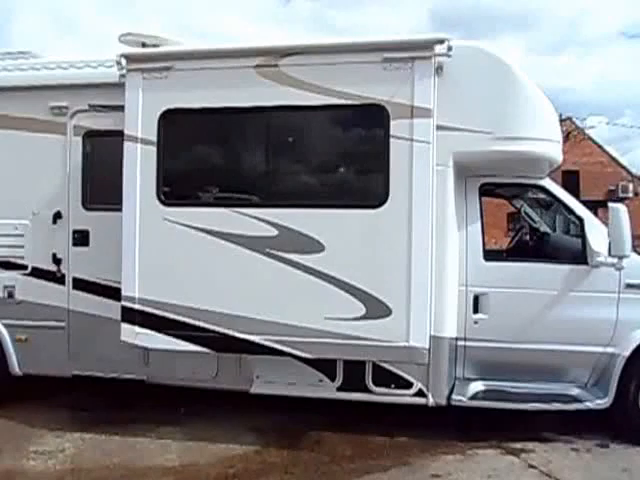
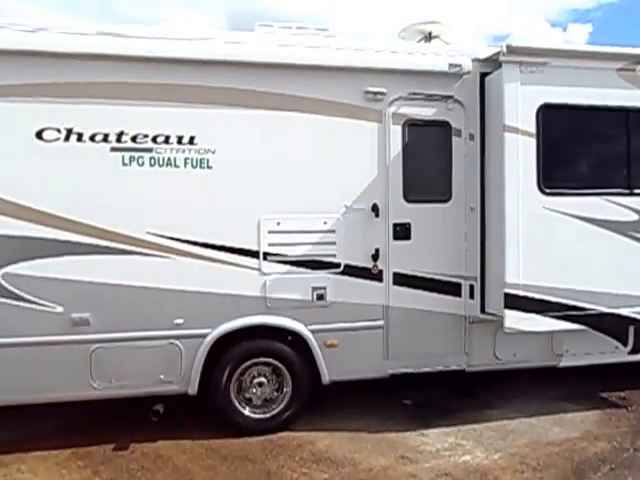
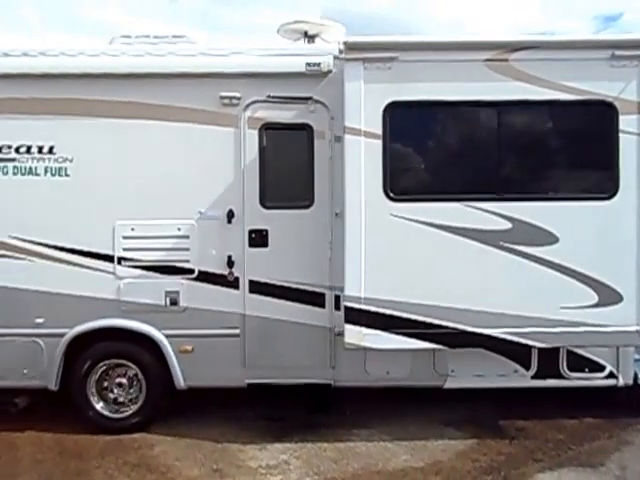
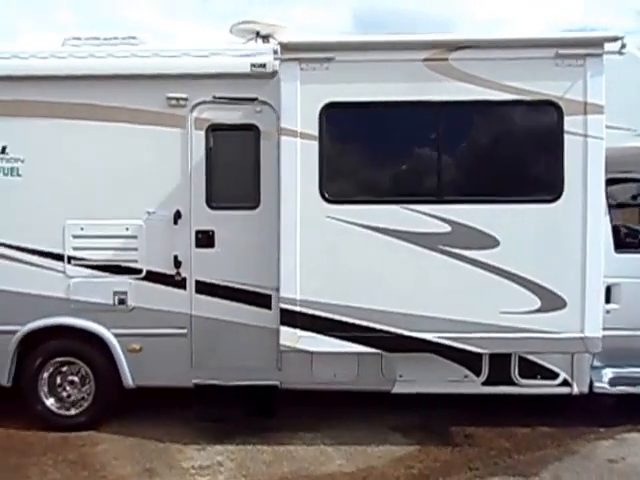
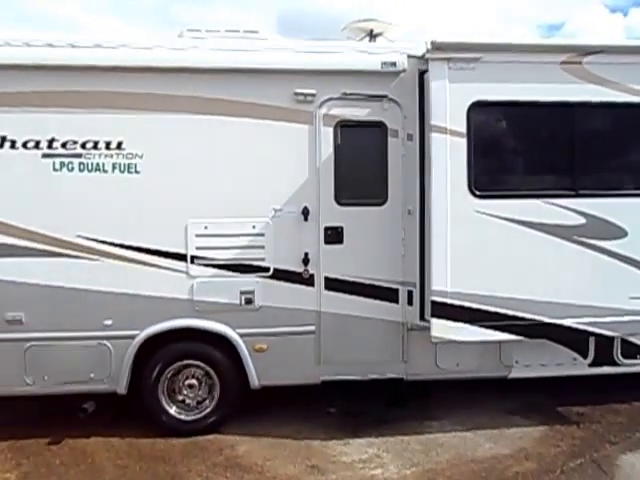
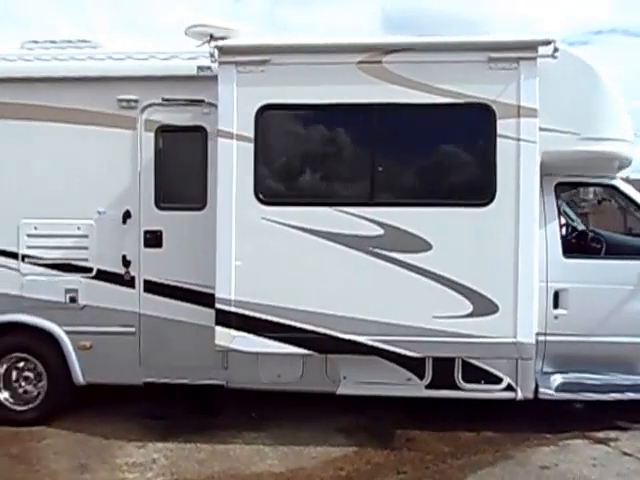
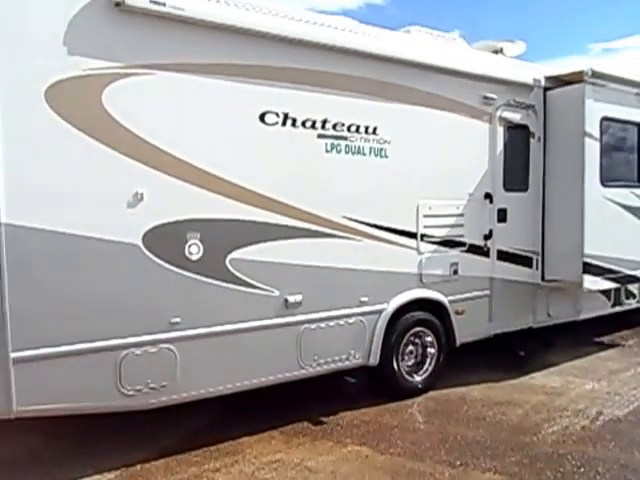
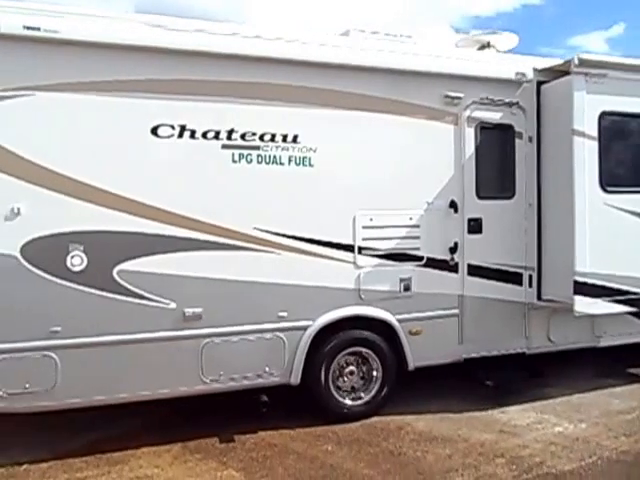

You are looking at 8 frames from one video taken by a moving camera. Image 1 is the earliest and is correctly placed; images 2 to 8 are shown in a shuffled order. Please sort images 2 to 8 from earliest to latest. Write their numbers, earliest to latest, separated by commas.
6, 4, 3, 5, 2, 8, 7
